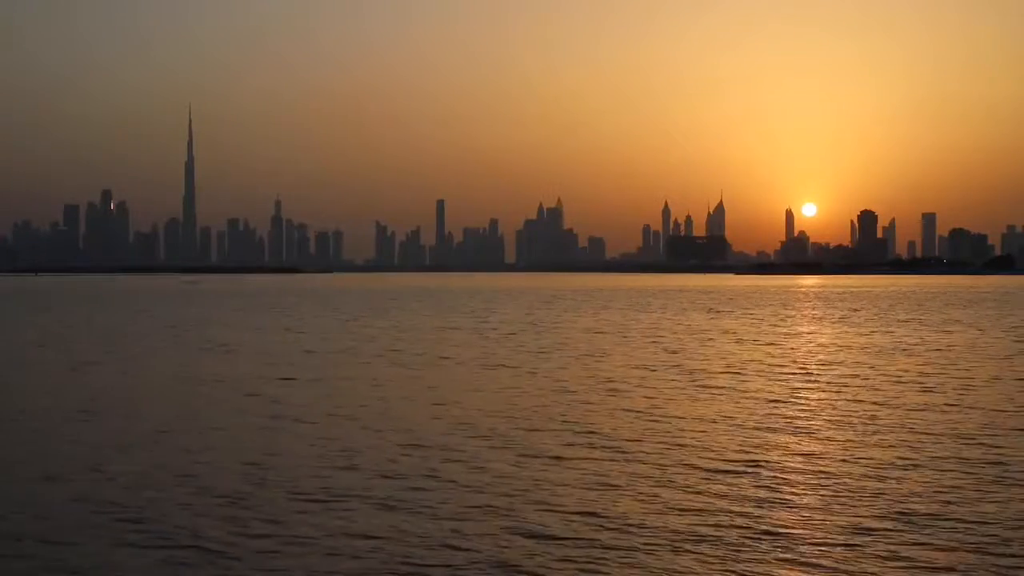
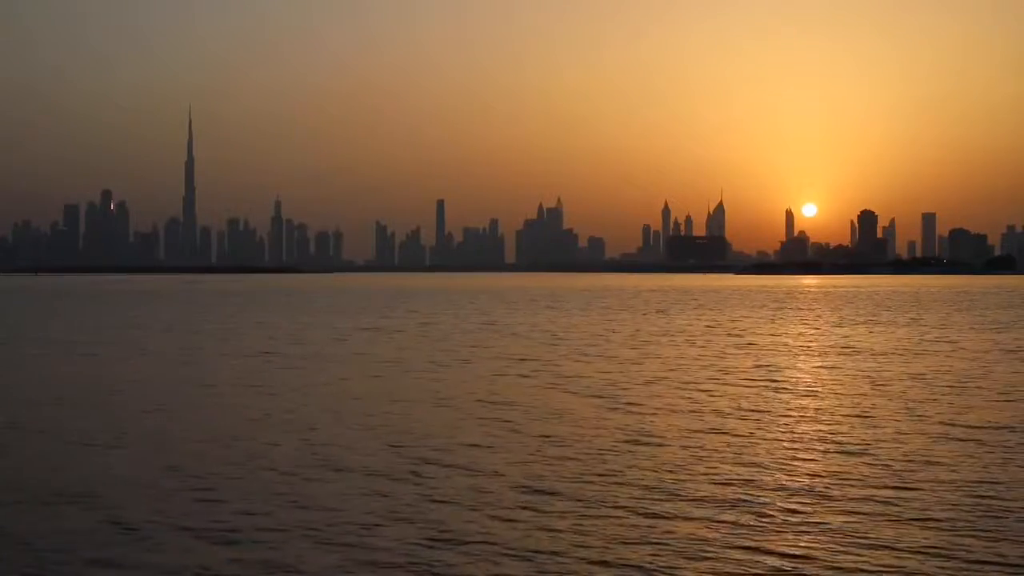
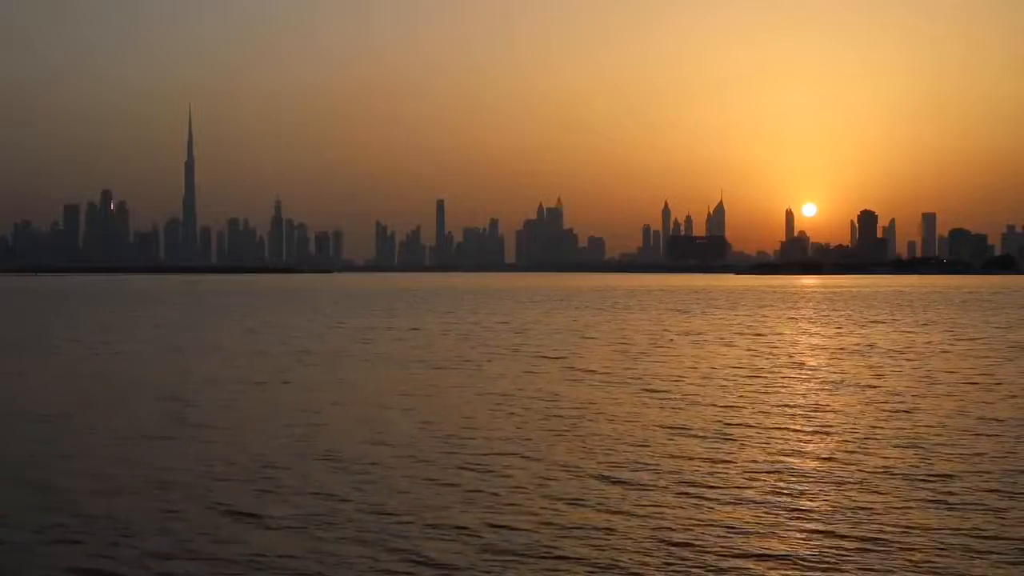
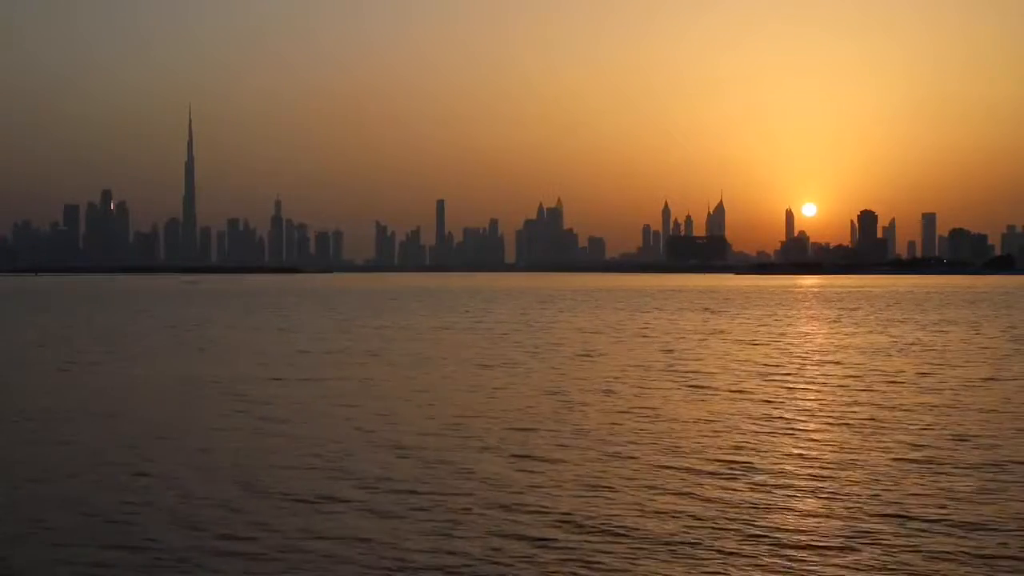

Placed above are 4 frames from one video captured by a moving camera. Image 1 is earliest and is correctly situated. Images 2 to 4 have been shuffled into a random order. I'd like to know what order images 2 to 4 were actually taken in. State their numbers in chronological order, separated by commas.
4, 3, 2
